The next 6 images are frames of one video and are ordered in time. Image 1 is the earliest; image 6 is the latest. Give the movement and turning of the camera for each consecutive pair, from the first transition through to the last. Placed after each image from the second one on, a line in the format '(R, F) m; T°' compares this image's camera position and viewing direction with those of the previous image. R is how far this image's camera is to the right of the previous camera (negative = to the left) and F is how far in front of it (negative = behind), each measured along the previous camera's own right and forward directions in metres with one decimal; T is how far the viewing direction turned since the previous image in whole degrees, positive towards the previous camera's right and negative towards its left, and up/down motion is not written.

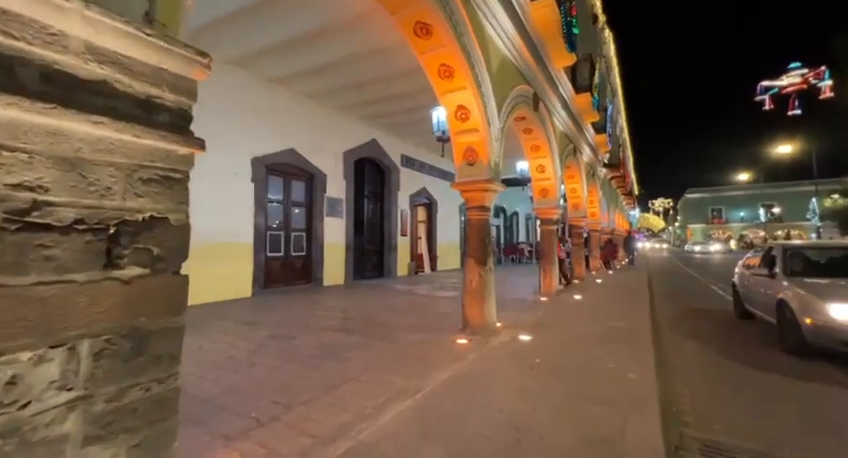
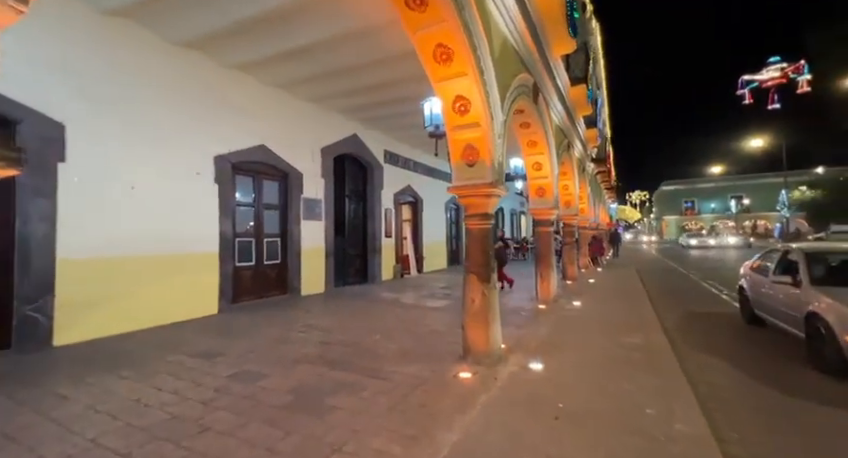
(-0.1, +0.7) m; +3°
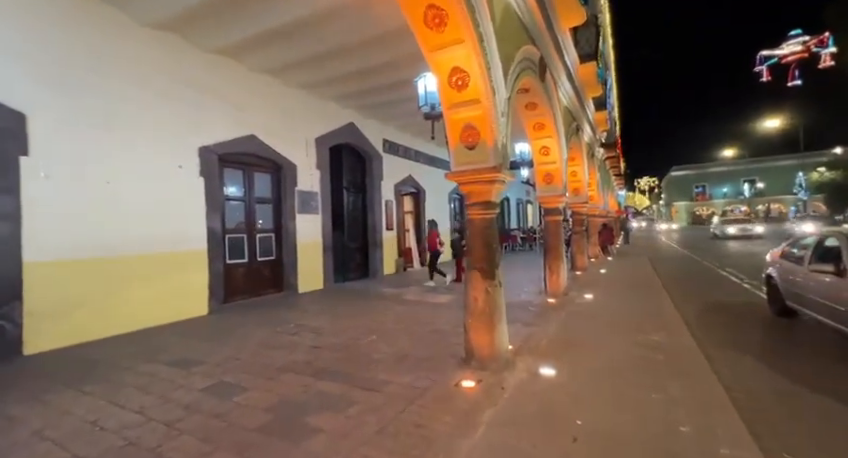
(+0.1, +0.4) m; -1°
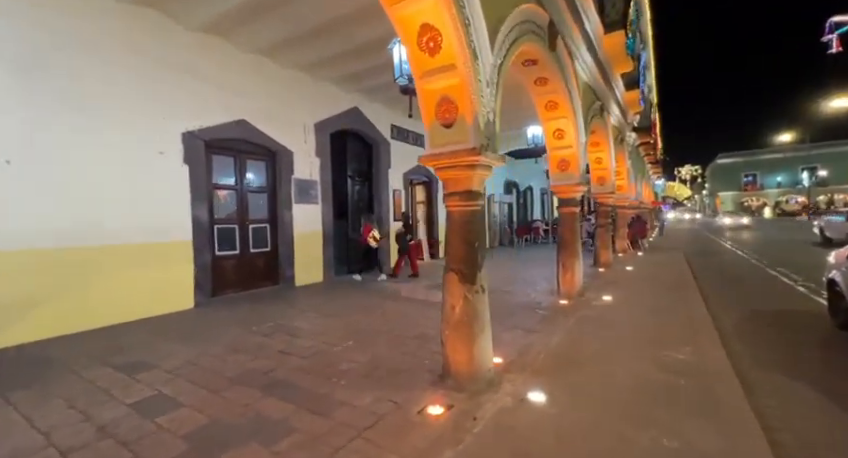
(+0.5, +0.6) m; -4°
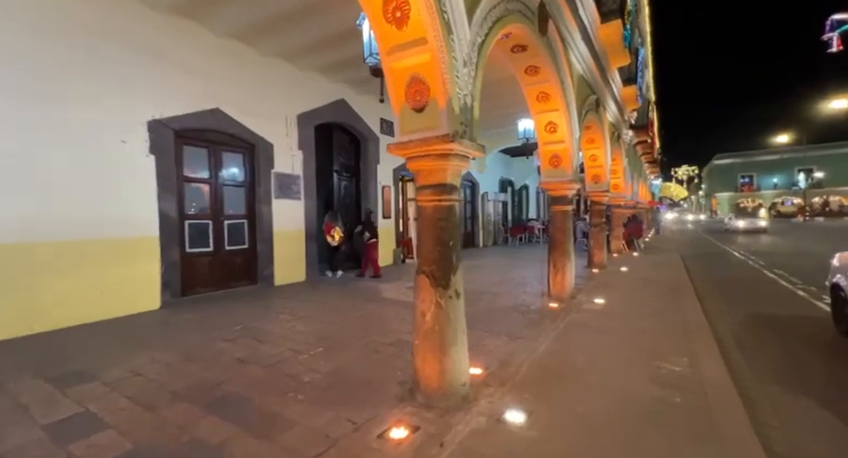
(+0.2, +0.4) m; 0°
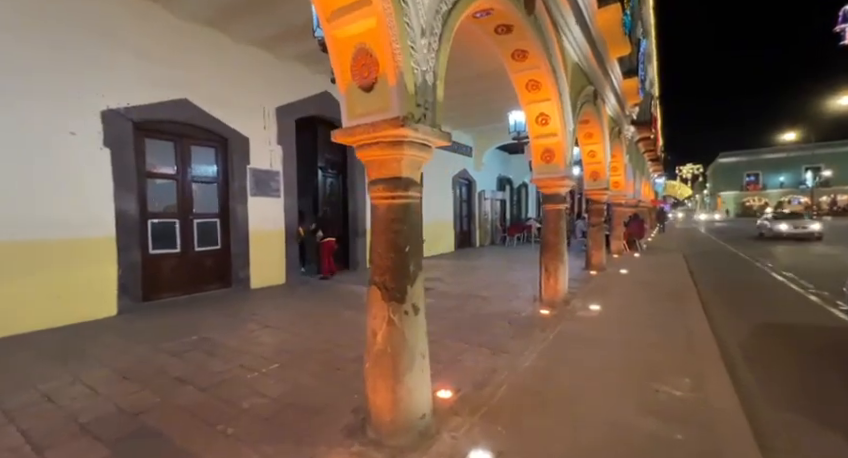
(+0.3, +0.5) m; 0°
